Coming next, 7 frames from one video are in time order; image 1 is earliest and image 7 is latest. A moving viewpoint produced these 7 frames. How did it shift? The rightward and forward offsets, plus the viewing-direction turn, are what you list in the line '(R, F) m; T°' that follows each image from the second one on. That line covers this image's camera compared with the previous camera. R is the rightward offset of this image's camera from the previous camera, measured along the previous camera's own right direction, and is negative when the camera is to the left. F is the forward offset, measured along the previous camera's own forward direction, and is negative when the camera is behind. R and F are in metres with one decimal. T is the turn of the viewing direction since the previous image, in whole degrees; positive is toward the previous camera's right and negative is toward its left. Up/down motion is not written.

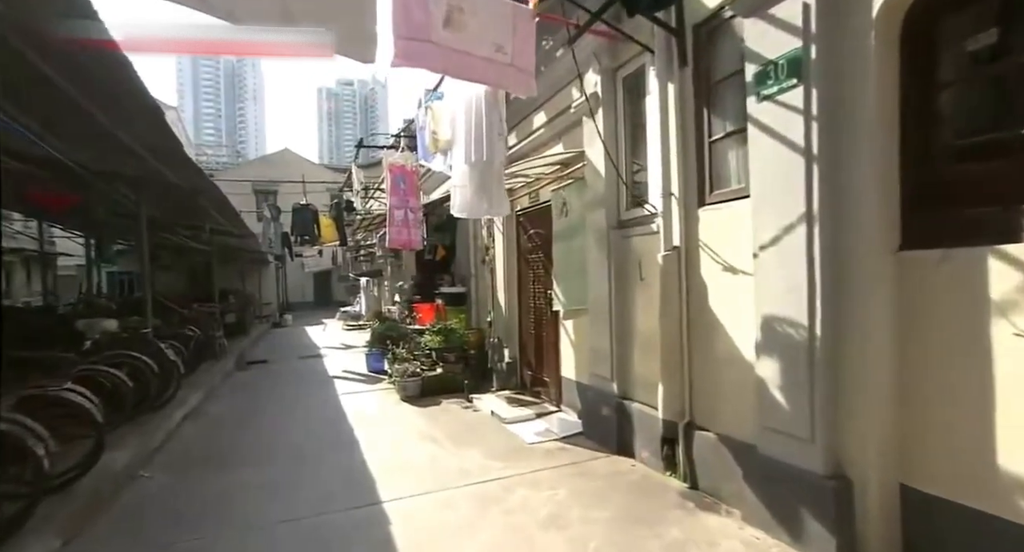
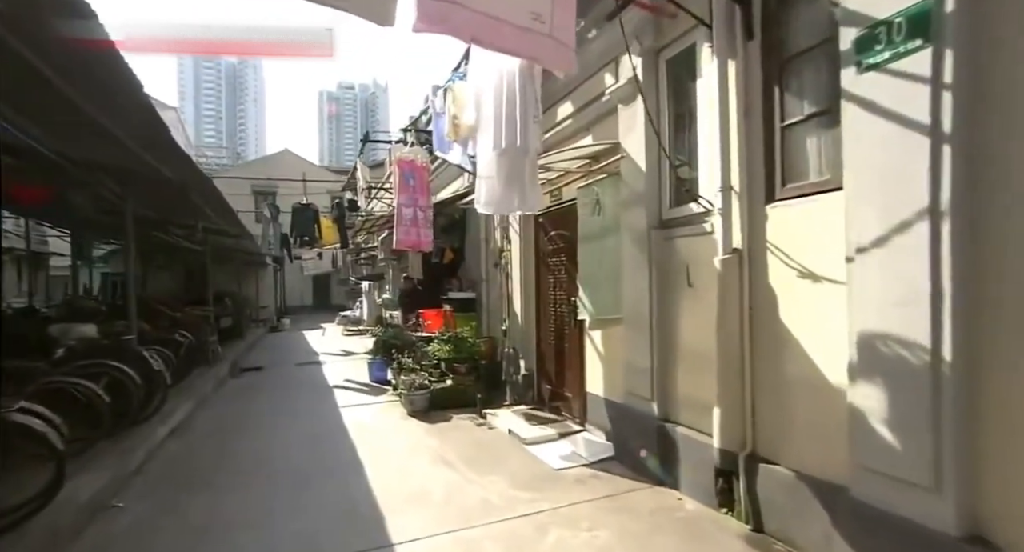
(-0.2, +0.5) m; 0°
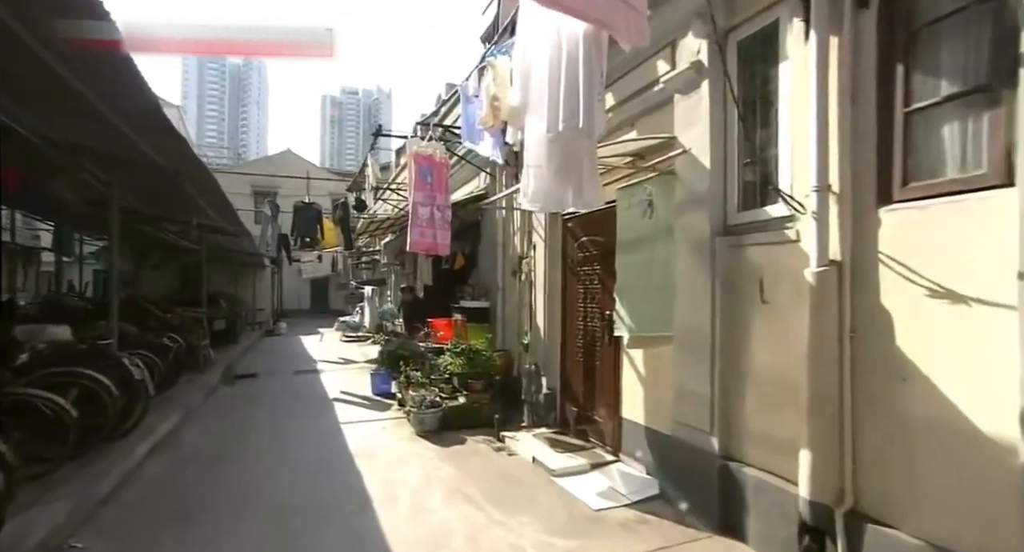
(-0.3, +0.5) m; 0°
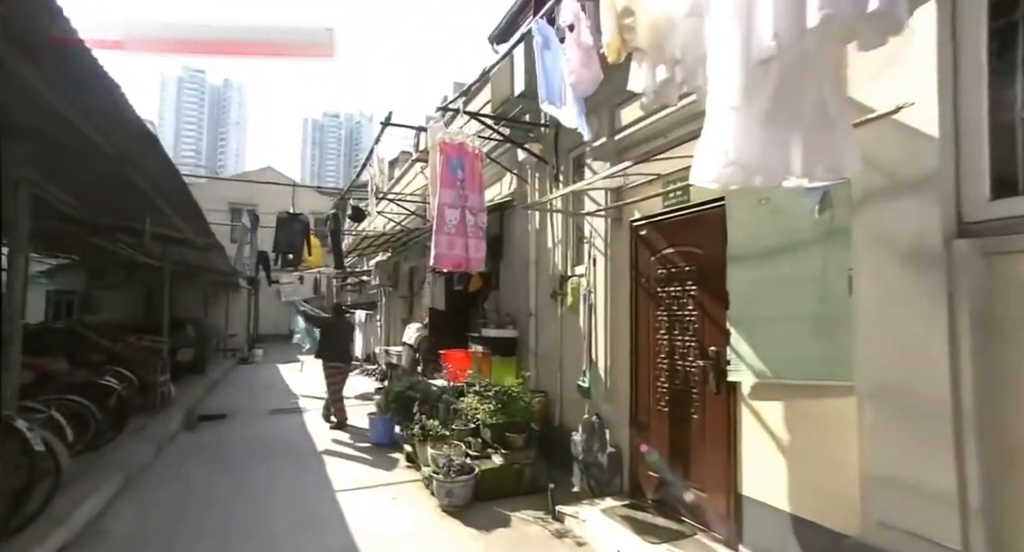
(-0.6, +1.2) m; +2°
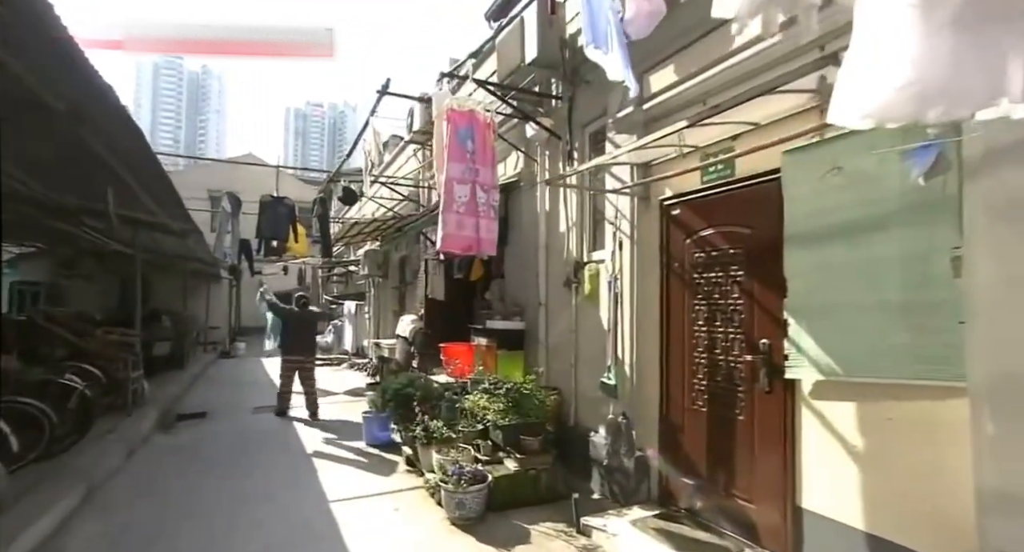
(-0.2, +0.5) m; +2°
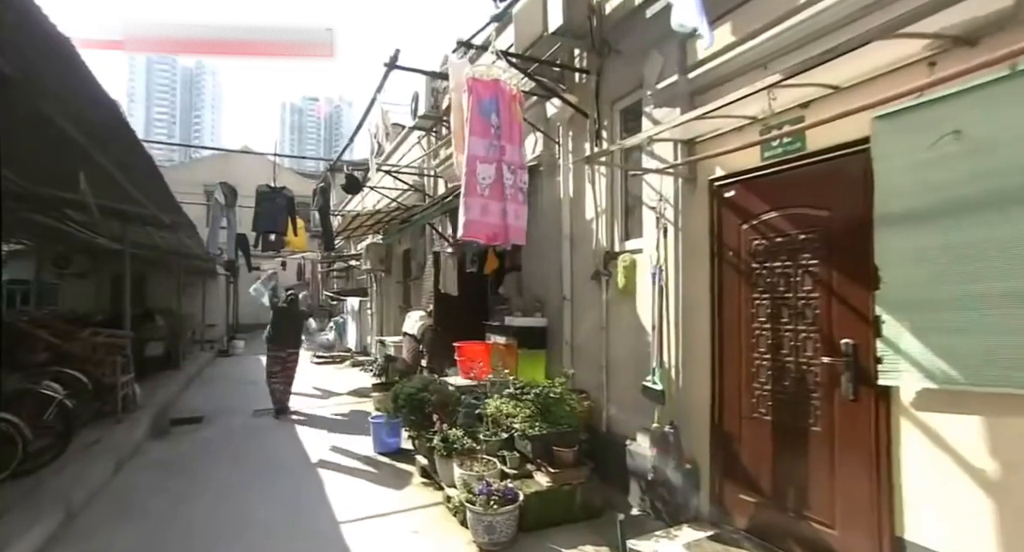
(-0.2, +0.4) m; 0°
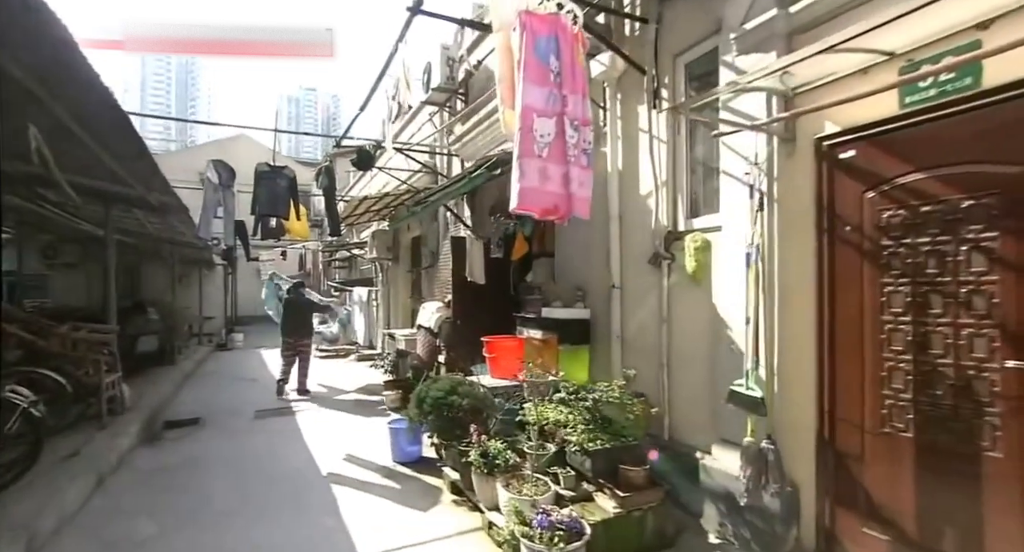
(-0.3, +0.6) m; 0°
